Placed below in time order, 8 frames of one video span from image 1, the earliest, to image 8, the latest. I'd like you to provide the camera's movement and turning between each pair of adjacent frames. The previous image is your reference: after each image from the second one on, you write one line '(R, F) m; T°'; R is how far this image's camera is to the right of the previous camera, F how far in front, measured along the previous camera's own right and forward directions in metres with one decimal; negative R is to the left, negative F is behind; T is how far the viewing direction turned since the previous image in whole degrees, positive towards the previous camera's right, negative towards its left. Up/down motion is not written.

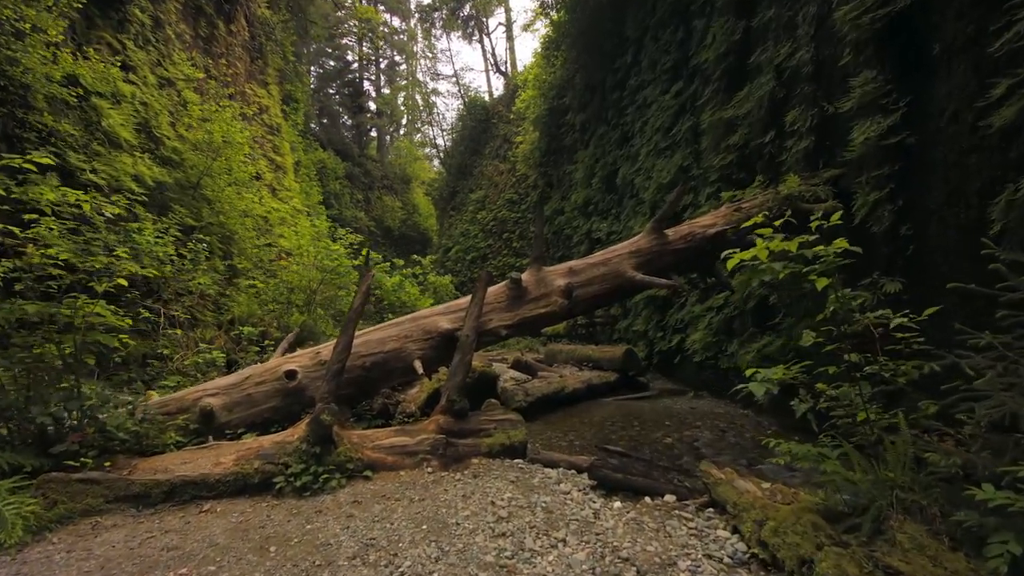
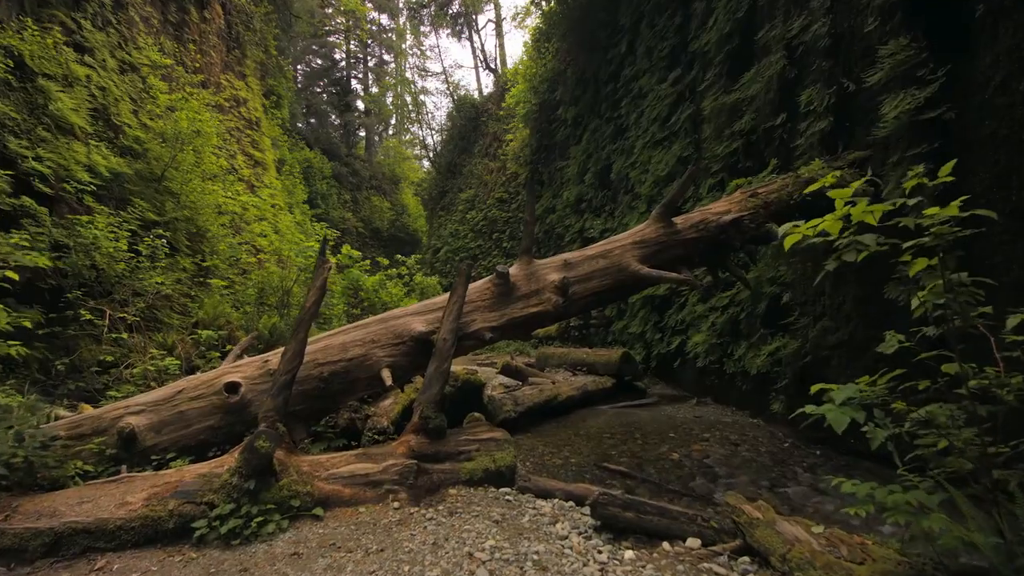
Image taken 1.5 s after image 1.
(0.0, +0.6) m; +1°
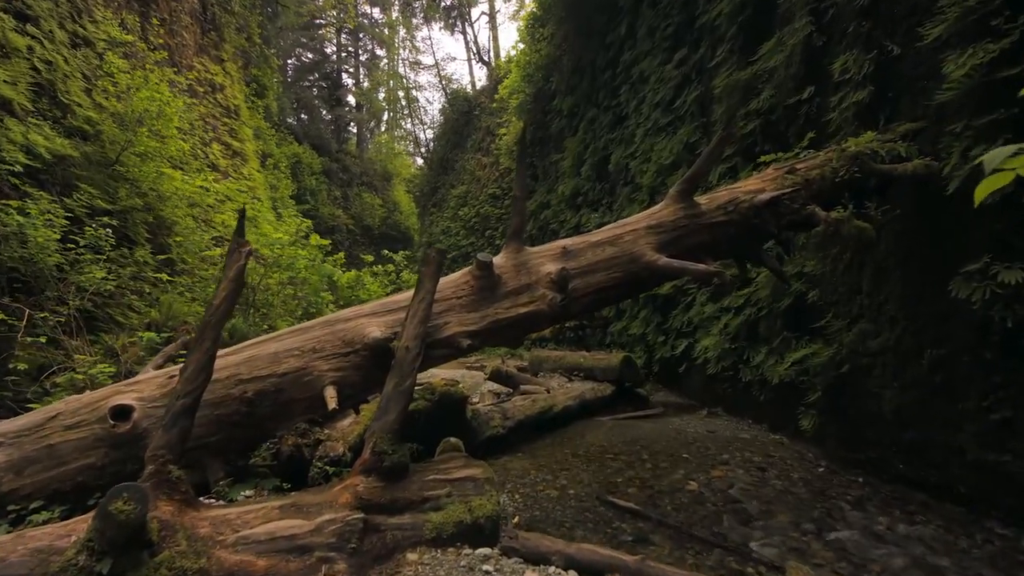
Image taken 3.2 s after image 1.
(+0.1, +0.7) m; +1°
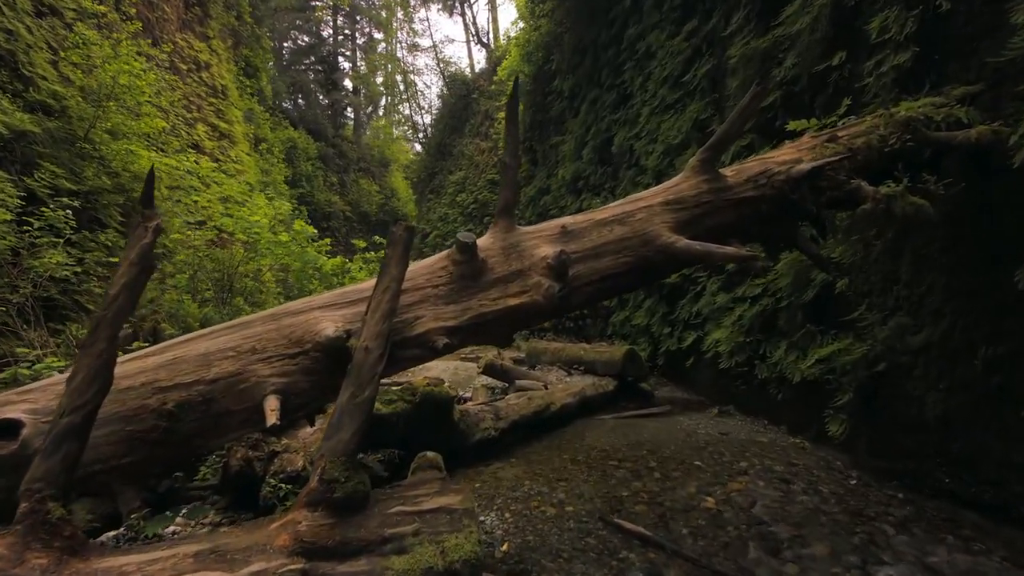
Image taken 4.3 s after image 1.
(+0.1, +0.5) m; 0°
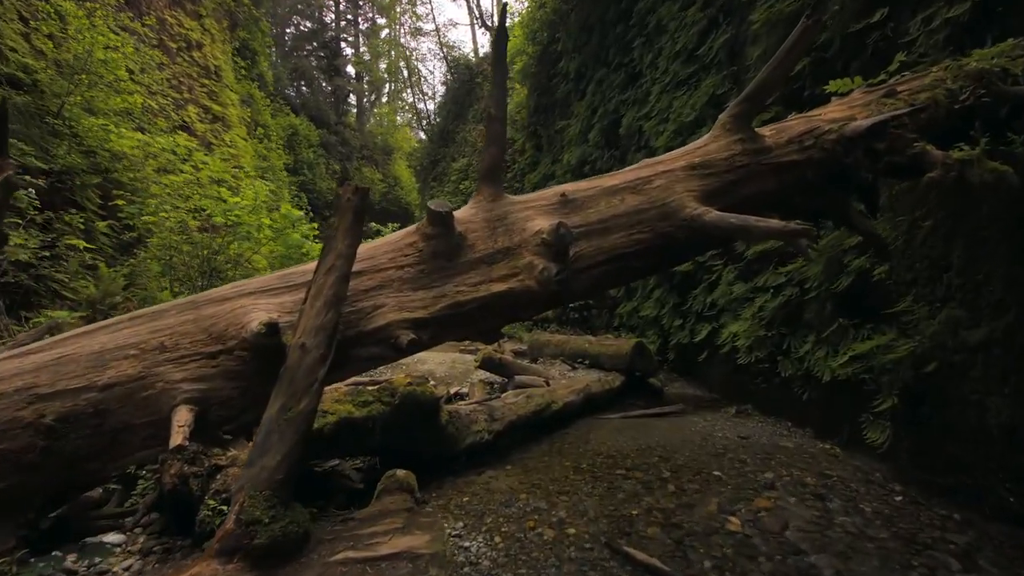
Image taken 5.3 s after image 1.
(+0.1, +0.5) m; -1°
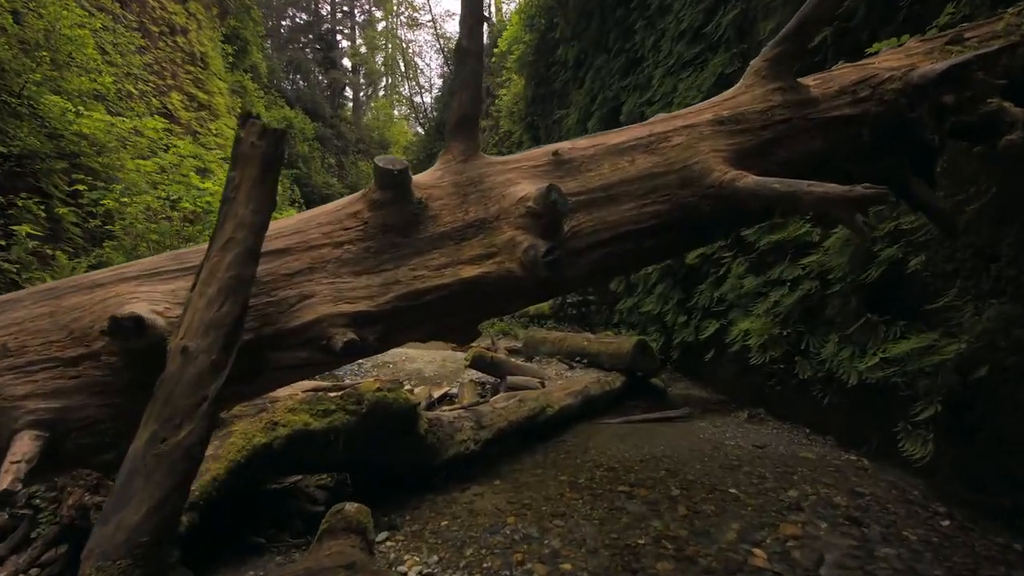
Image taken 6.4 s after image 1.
(+0.1, +0.4) m; 0°
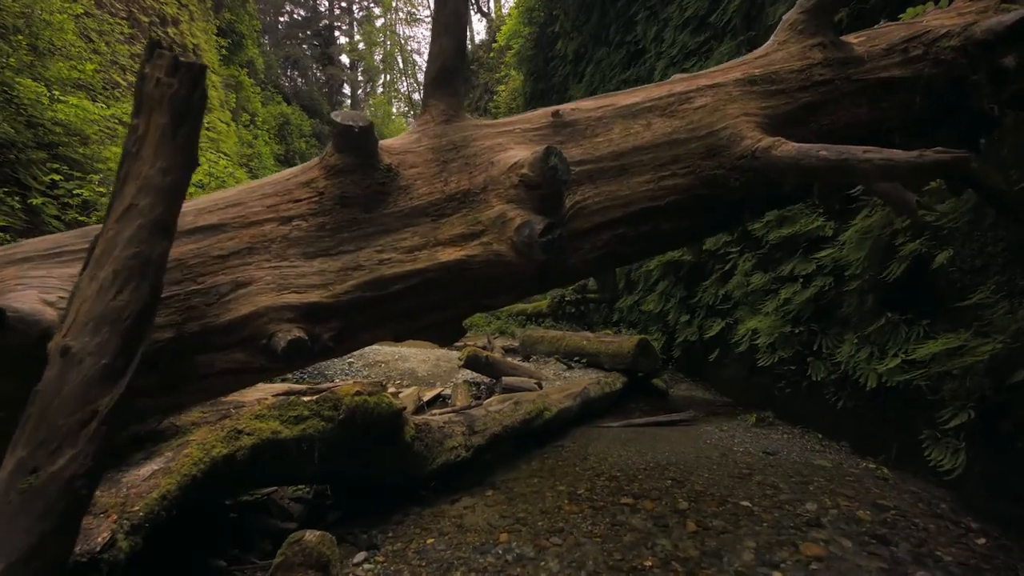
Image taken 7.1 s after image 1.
(0.0, +0.3) m; 0°
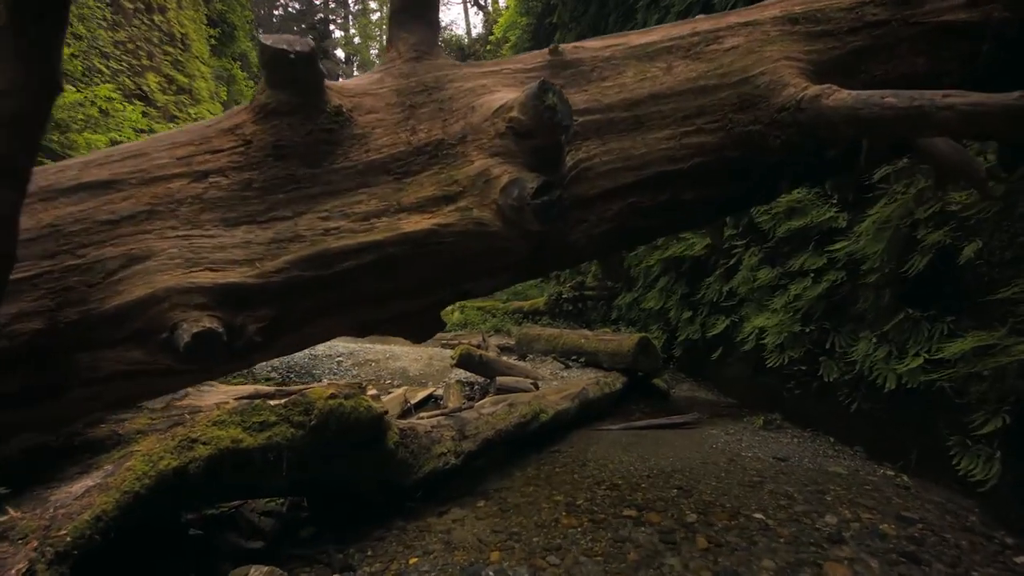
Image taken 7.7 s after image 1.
(0.0, +0.2) m; 0°
